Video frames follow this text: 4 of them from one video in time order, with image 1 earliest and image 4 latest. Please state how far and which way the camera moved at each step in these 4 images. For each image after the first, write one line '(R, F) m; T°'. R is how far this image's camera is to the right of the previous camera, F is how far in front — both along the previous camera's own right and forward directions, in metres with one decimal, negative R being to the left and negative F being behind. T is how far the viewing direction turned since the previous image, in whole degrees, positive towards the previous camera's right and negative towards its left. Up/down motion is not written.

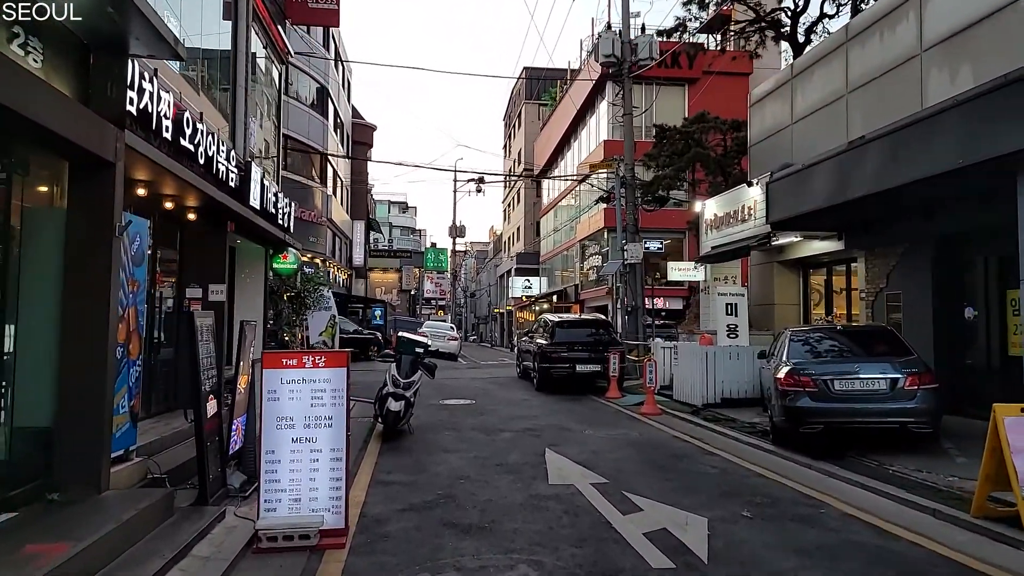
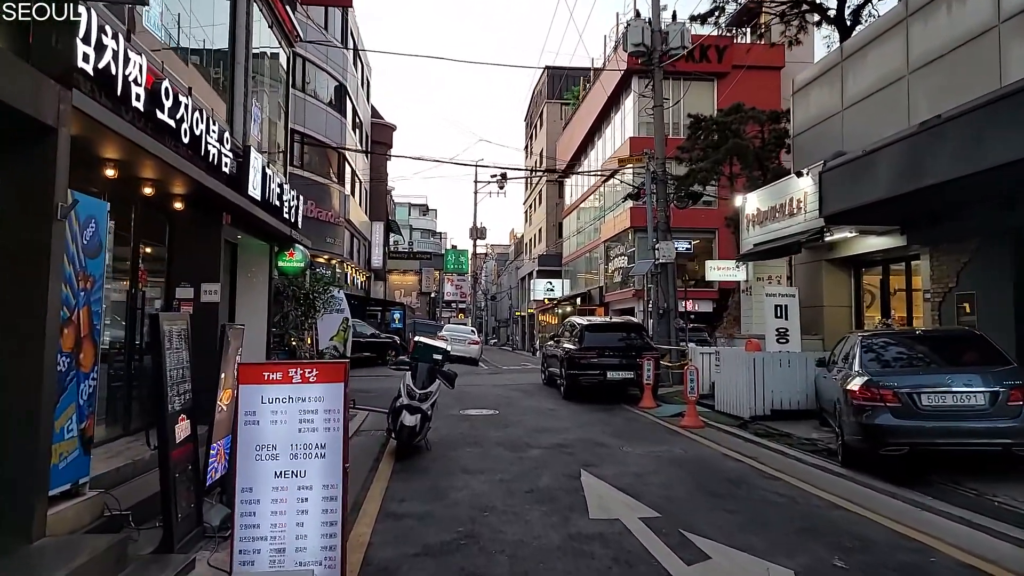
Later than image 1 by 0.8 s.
(-0.1, +1.1) m; -2°
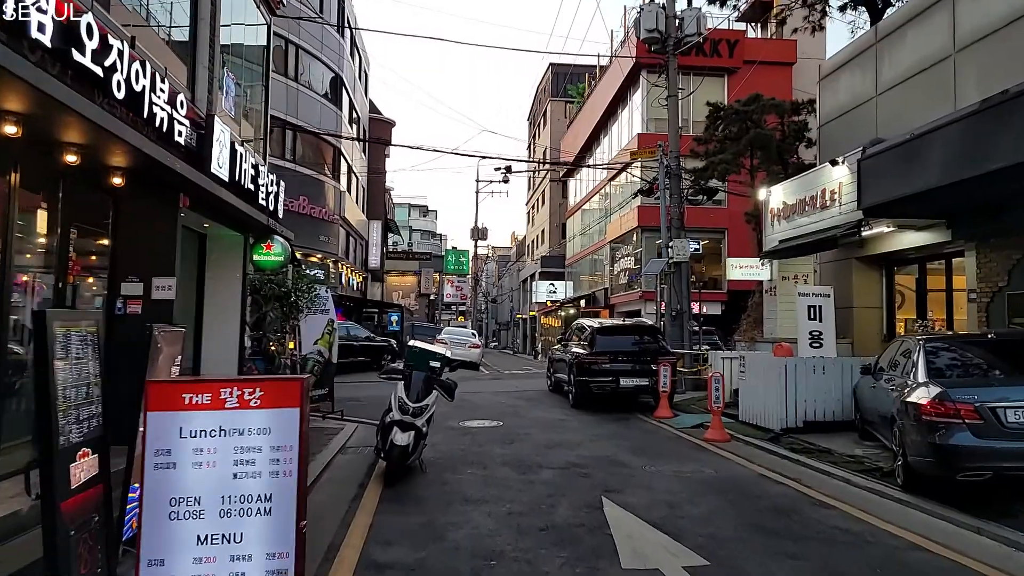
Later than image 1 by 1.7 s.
(-0.1, +1.2) m; 0°
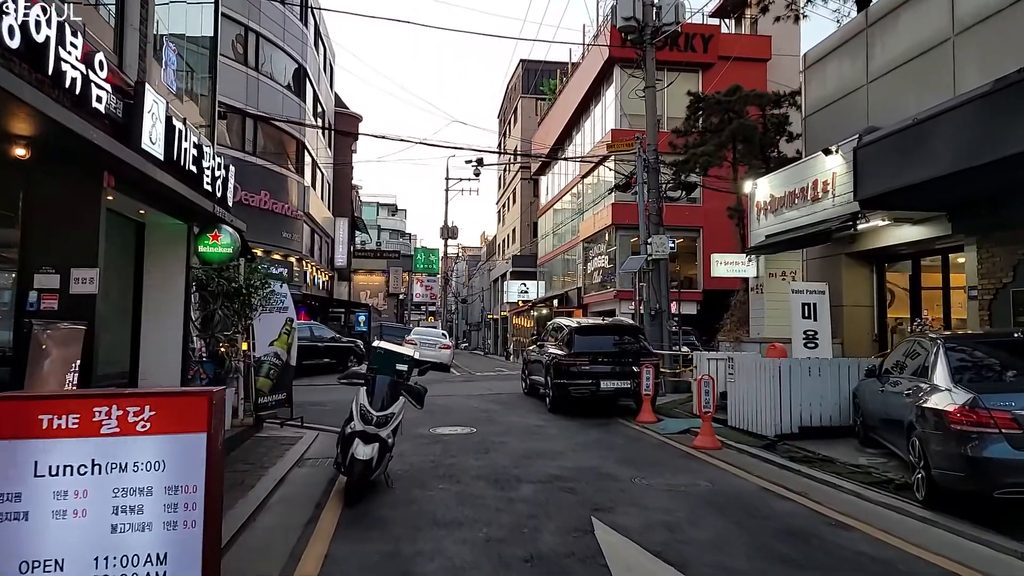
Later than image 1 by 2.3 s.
(-0.1, +0.9) m; +3°
